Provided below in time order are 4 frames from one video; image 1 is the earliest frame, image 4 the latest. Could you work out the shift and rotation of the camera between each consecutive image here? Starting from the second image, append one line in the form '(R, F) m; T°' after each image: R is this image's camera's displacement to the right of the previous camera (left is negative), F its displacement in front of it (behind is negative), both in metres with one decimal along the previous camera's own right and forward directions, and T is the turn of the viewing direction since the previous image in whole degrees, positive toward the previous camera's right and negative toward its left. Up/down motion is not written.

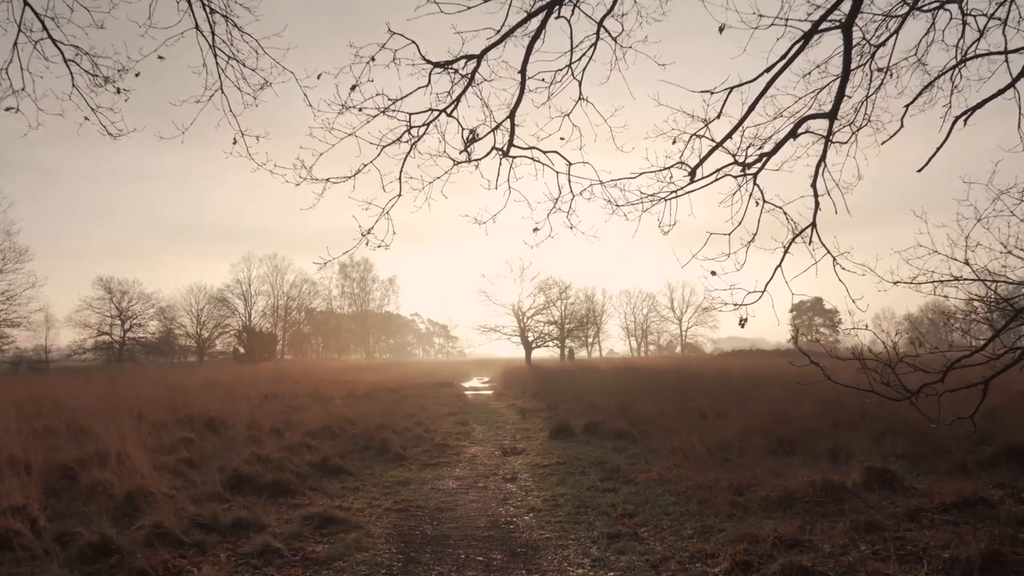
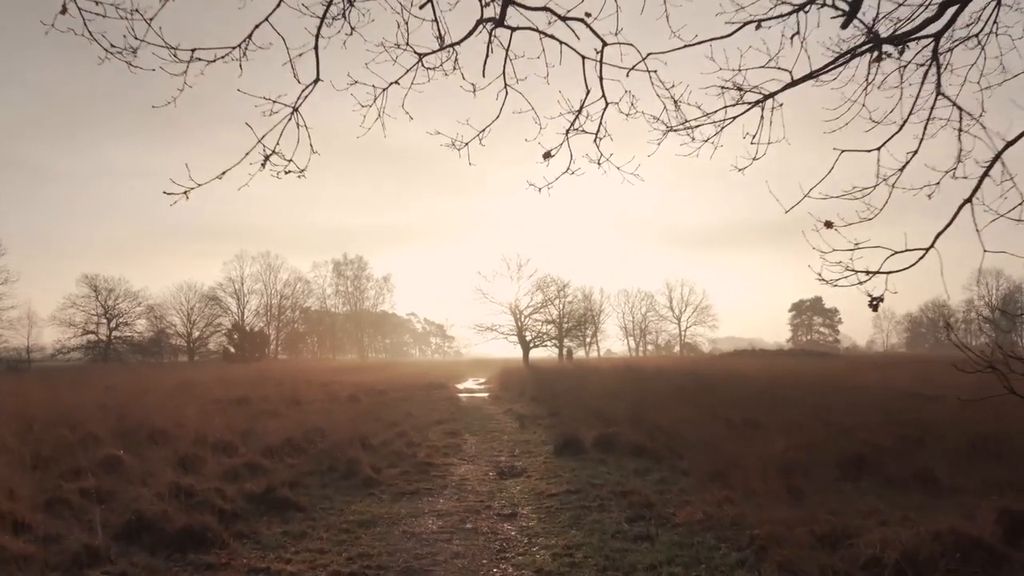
(0.0, +2.4) m; 0°
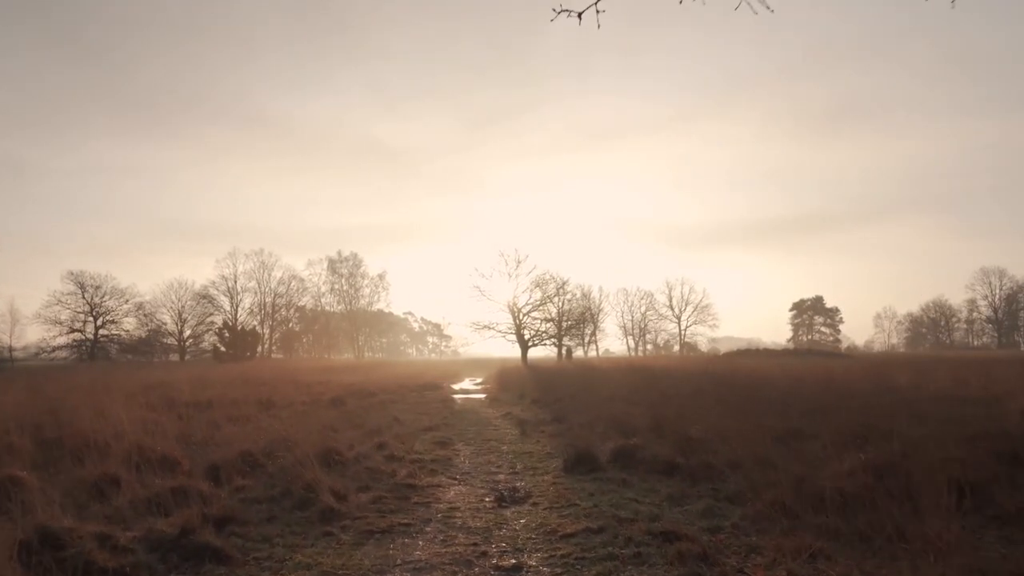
(-0.1, +2.2) m; 0°
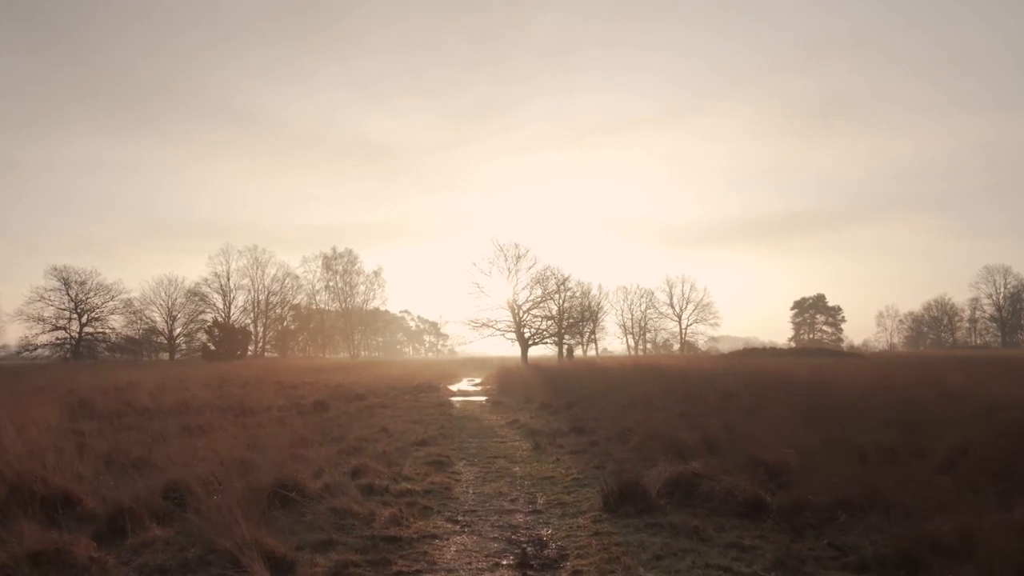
(-0.3, +2.7) m; 0°
